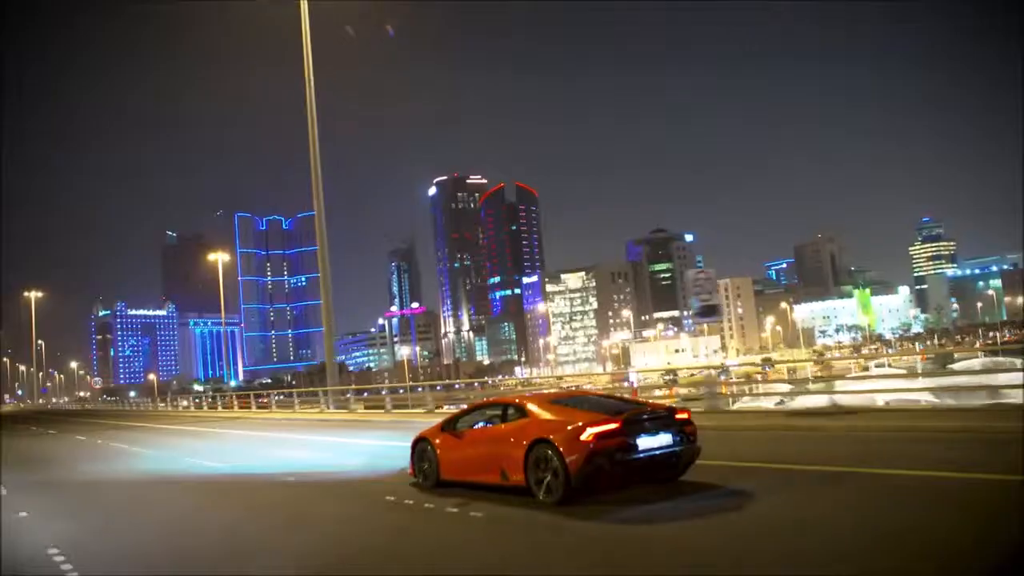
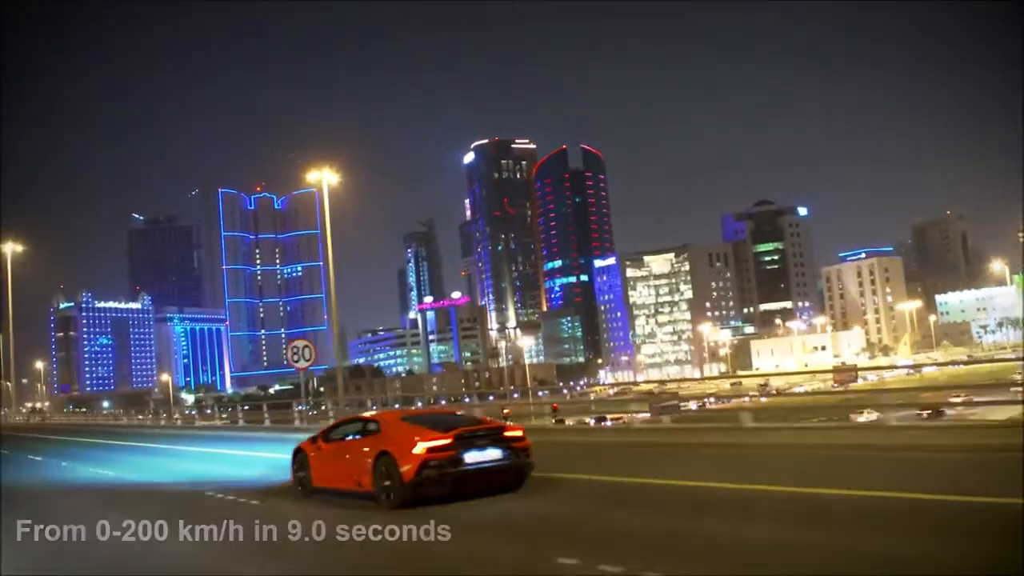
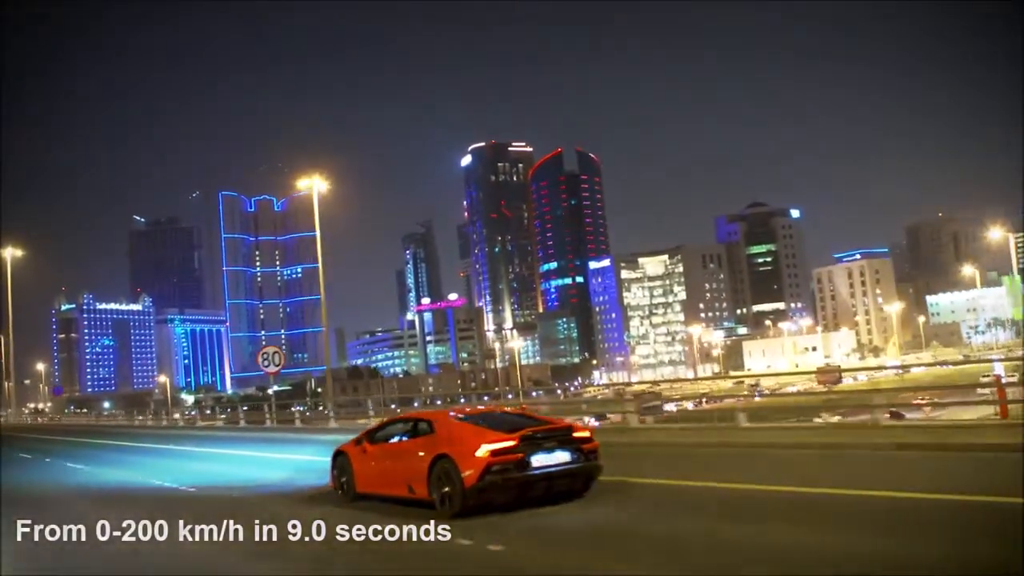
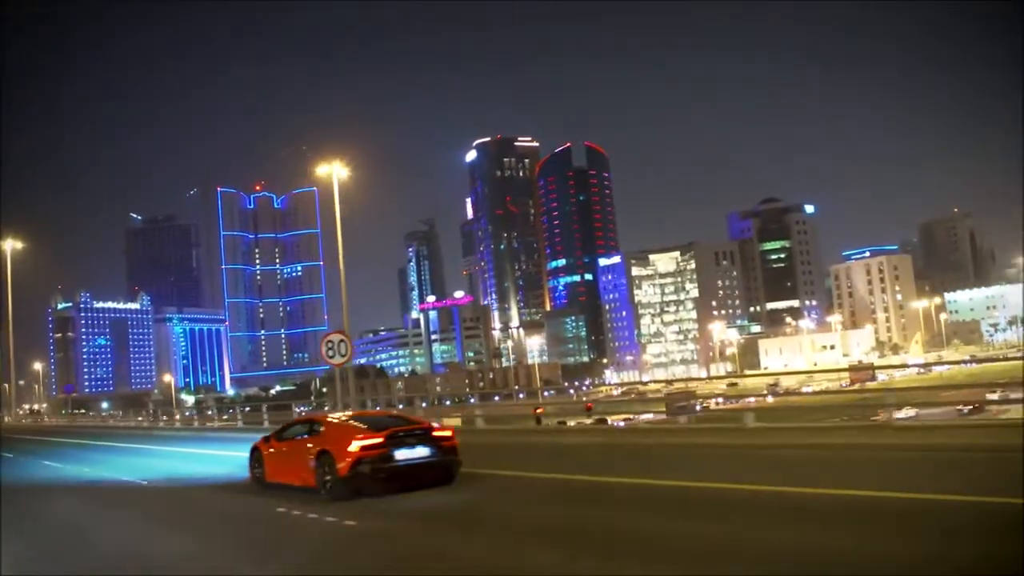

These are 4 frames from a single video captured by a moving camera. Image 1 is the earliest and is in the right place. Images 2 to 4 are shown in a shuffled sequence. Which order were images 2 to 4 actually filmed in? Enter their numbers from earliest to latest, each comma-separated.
3, 2, 4
